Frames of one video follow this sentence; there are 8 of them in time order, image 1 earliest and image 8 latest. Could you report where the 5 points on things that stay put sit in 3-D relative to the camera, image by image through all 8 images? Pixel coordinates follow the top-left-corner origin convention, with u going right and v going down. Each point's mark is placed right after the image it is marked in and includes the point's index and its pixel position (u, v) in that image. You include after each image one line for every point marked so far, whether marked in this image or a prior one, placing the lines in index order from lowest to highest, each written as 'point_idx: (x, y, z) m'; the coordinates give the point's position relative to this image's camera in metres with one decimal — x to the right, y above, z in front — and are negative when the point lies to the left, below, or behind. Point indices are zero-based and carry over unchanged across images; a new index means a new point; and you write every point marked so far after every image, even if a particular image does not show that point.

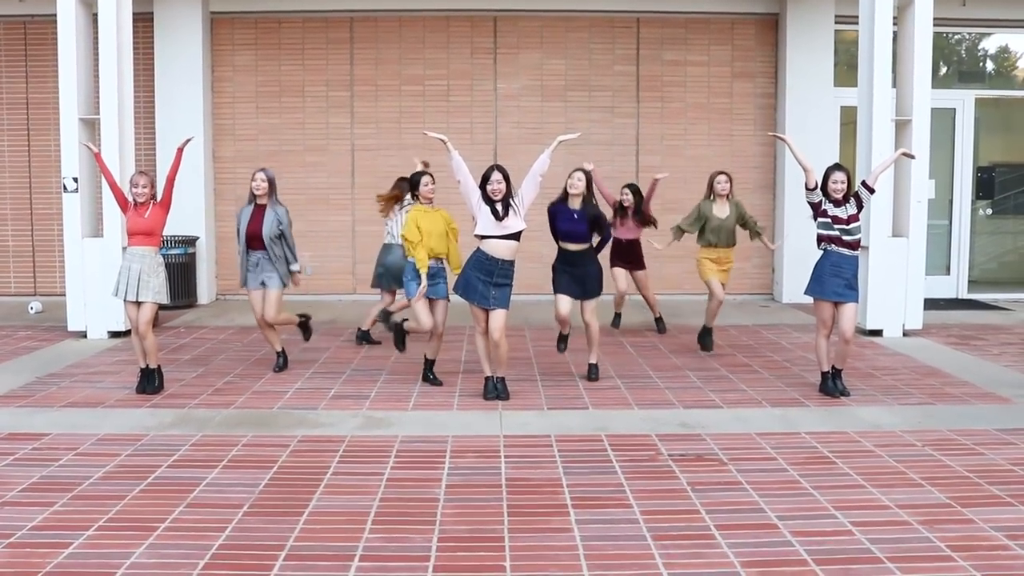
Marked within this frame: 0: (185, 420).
0: (-1.8, -0.7, +6.0) m
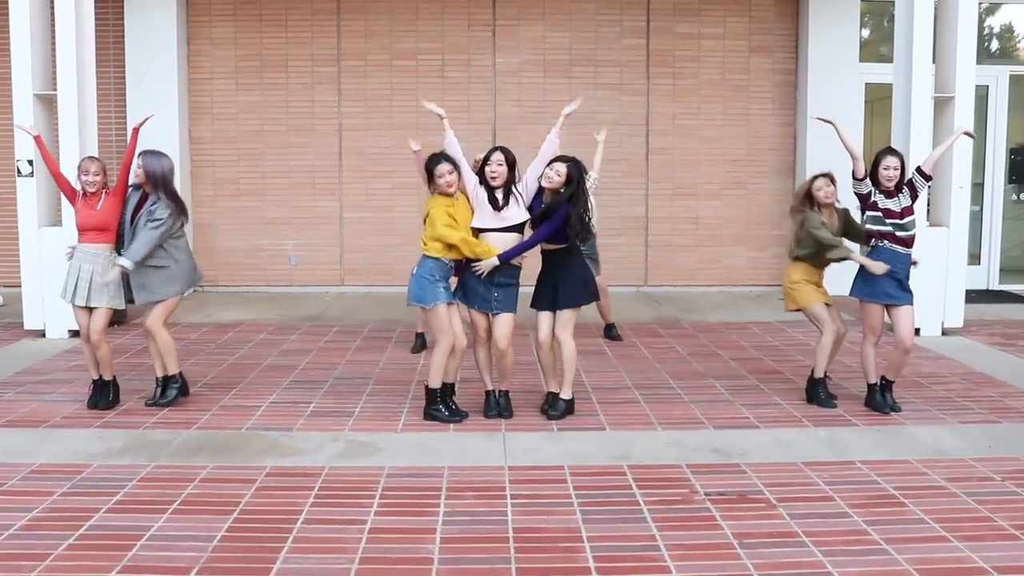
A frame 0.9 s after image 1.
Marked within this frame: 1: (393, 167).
0: (-1.8, -0.7, +5.2) m
1: (-1.2, +1.2, +11.2) m
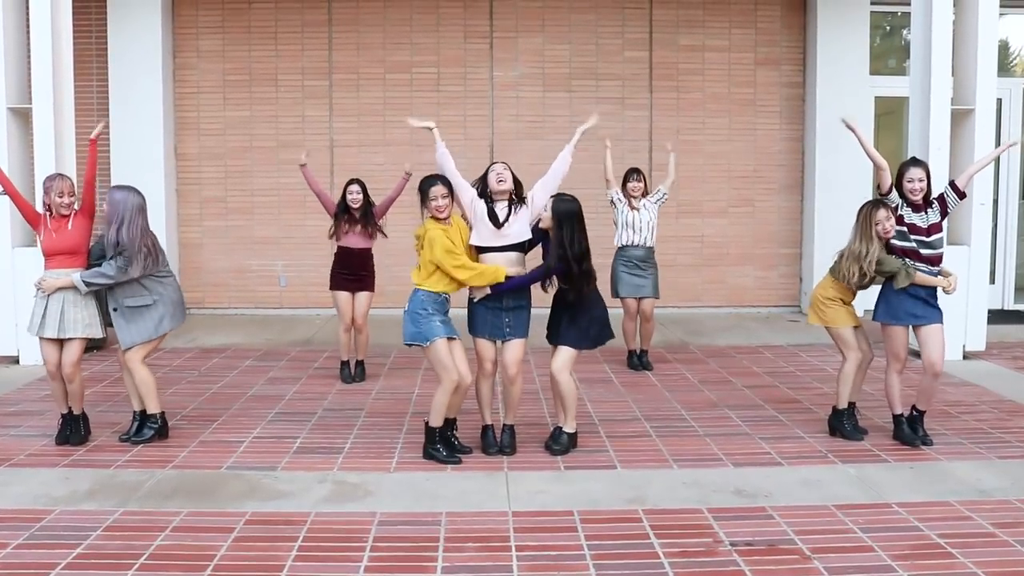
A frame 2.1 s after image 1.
0: (-1.7, -0.9, +4.7) m
1: (-1.2, +1.0, +10.8) m
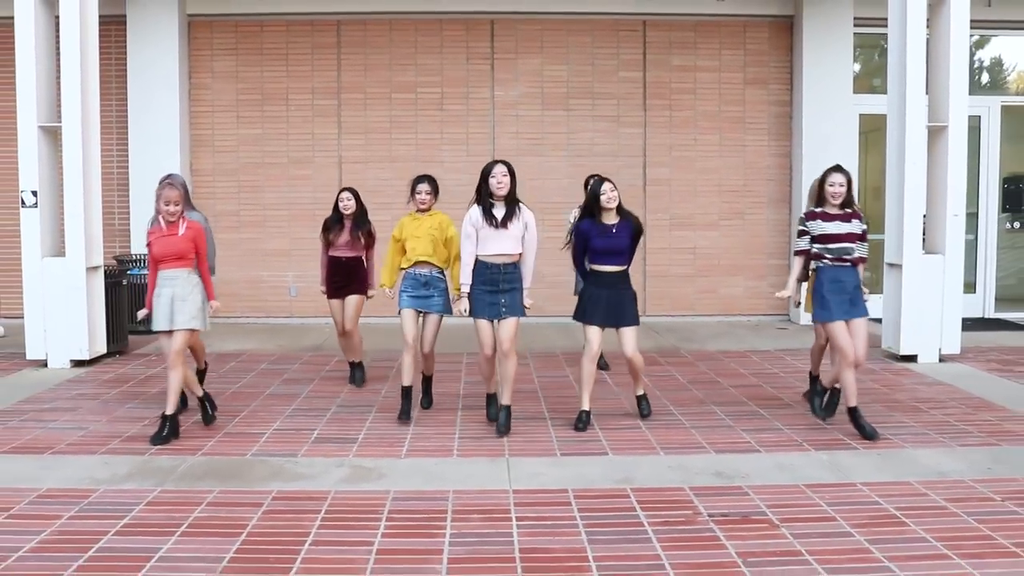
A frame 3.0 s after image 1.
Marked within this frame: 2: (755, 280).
0: (-1.7, -0.9, +5.2) m
1: (-1.2, +0.9, +11.3) m
2: (+2.5, +0.1, +11.5) m
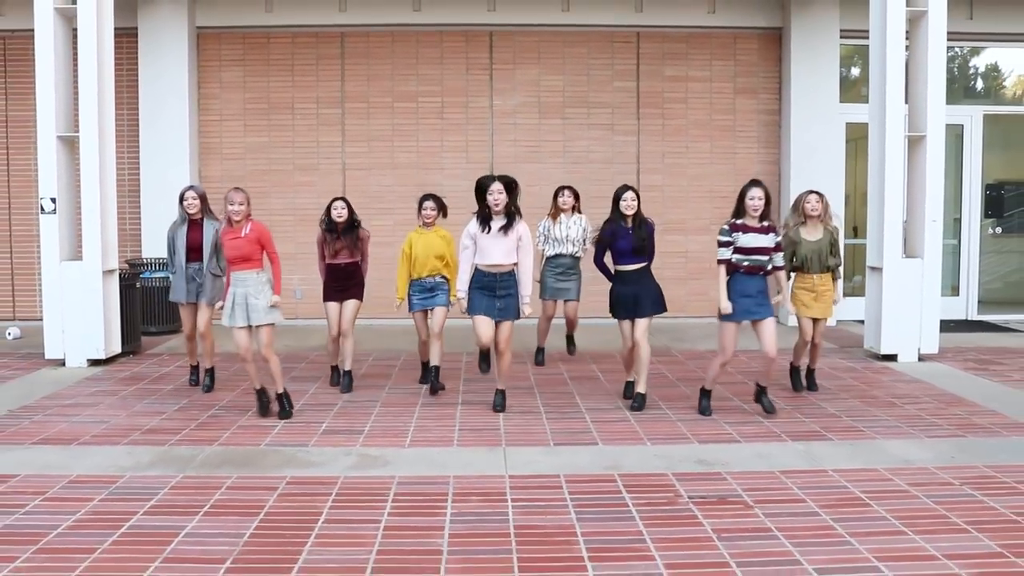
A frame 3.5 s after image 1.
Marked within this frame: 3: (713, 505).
0: (-1.8, -0.9, +5.6) m
1: (-1.2, +0.9, +11.7) m
2: (+2.5, +0.1, +11.9) m
3: (+0.9, -0.9, +4.8) m
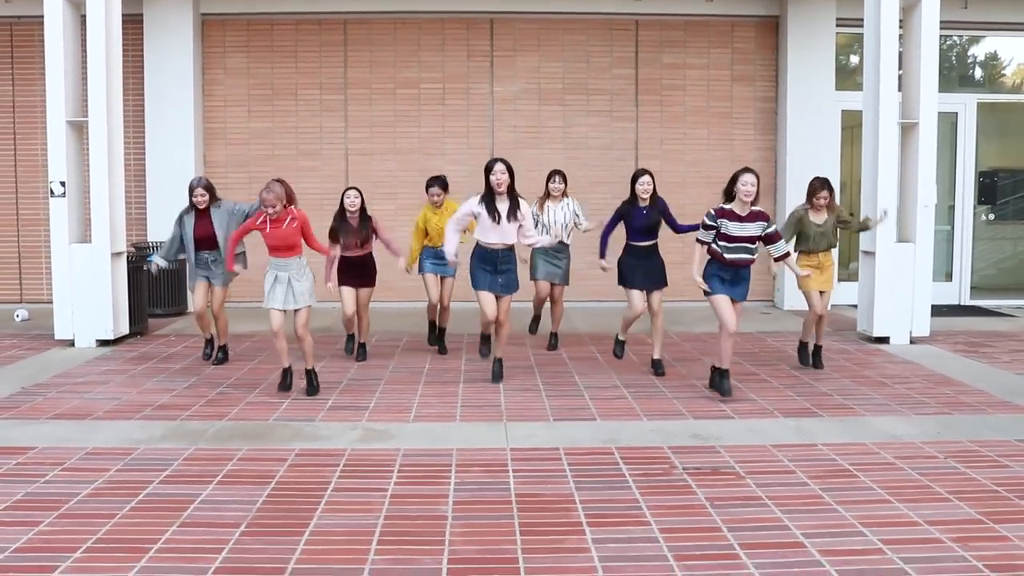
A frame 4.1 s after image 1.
0: (-1.8, -0.8, +5.8) m
1: (-1.2, +1.1, +11.8) m
2: (+2.5, +0.2, +12.1) m
3: (+0.9, -0.8, +5.0) m
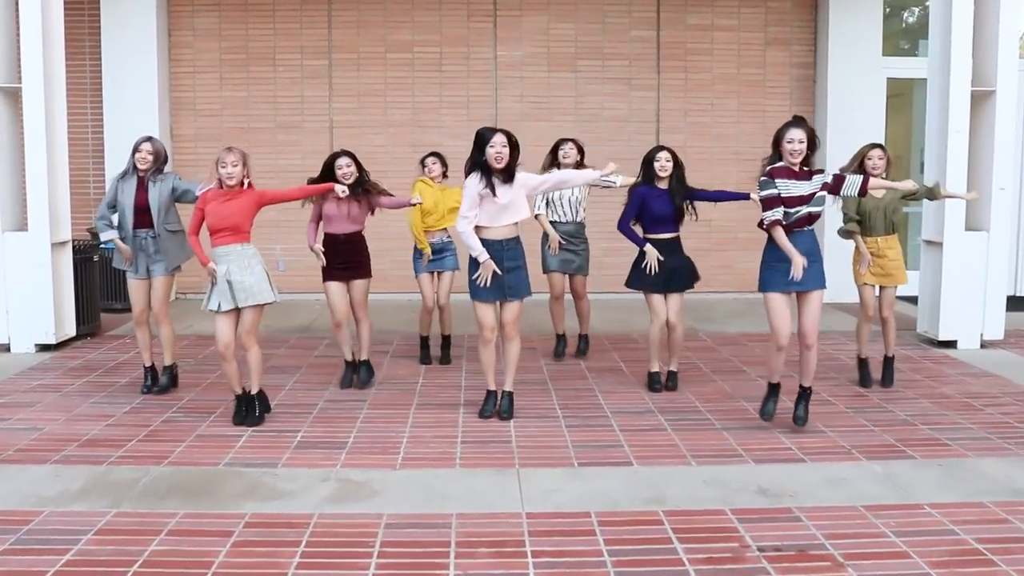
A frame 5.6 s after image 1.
0: (-1.7, -0.8, +4.5) m
1: (-1.2, +1.1, +10.5) m
2: (+2.6, +0.3, +10.8) m
3: (+0.9, -0.9, +3.7) m
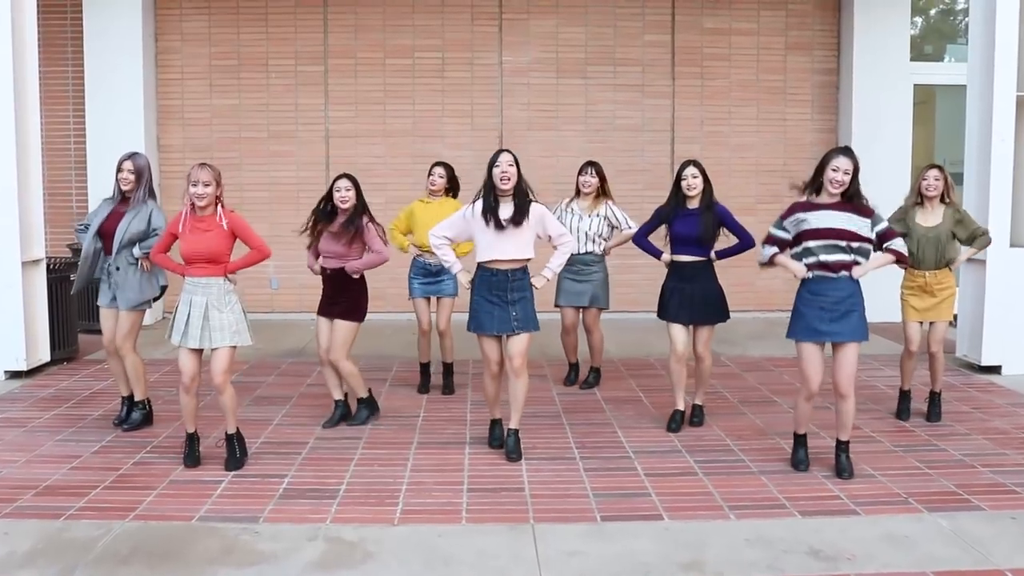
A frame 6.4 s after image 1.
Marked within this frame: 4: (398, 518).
0: (-1.6, -0.9, +3.9) m
1: (-1.1, +1.0, +9.9) m
2: (+2.6, +0.2, +10.2) m
3: (+1.0, -1.0, +3.1) m
4: (-0.4, -0.9, +4.2) m
